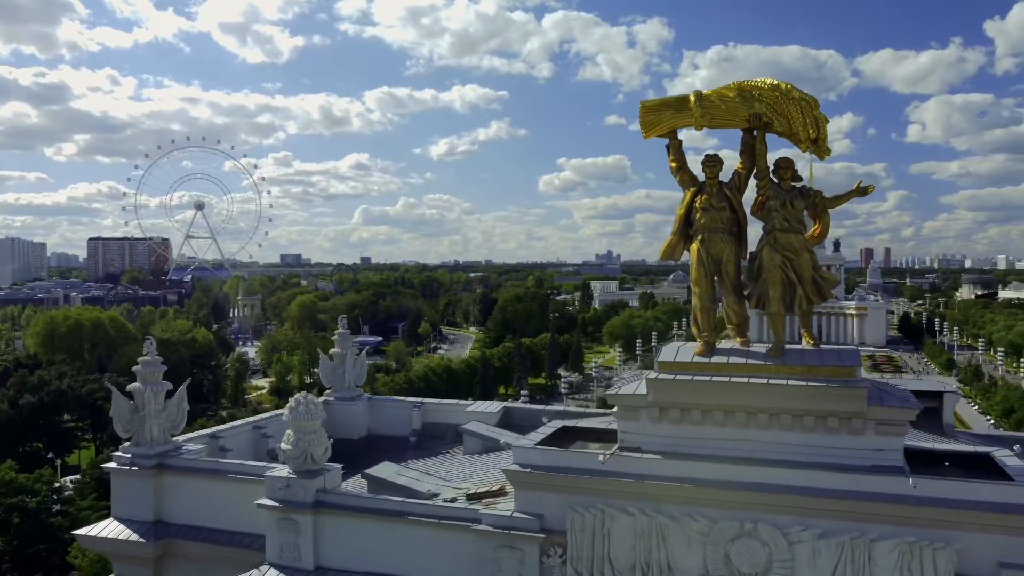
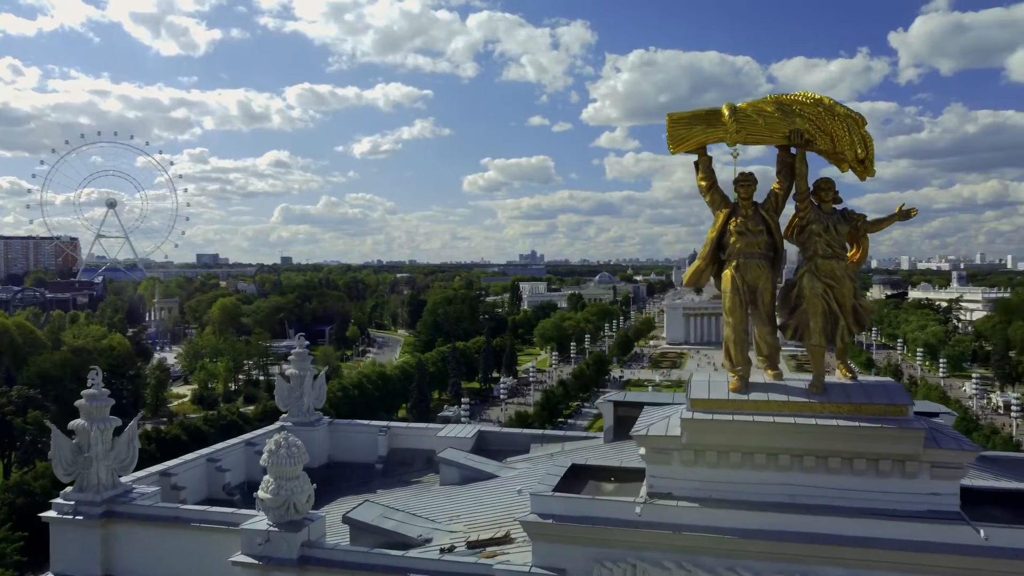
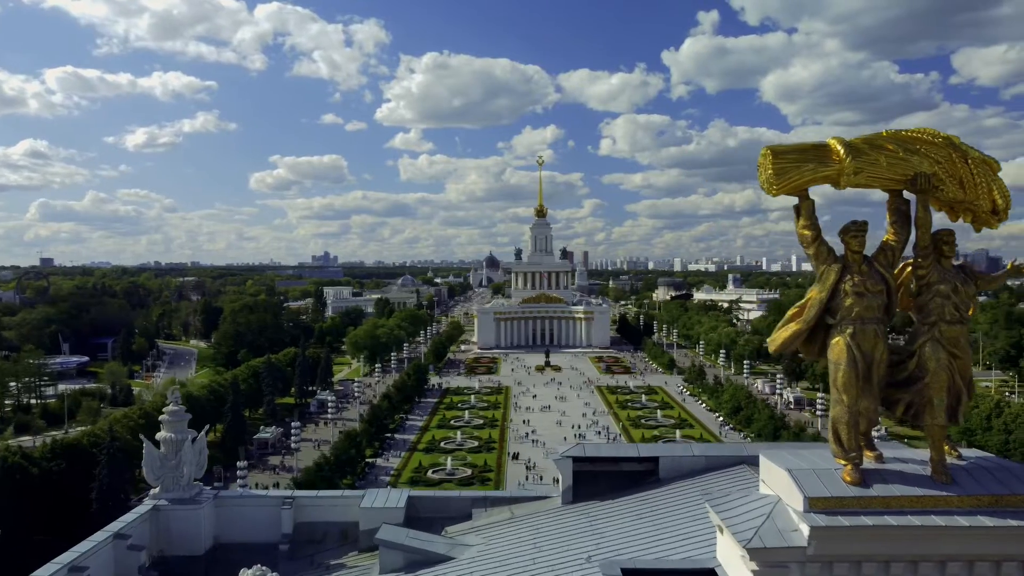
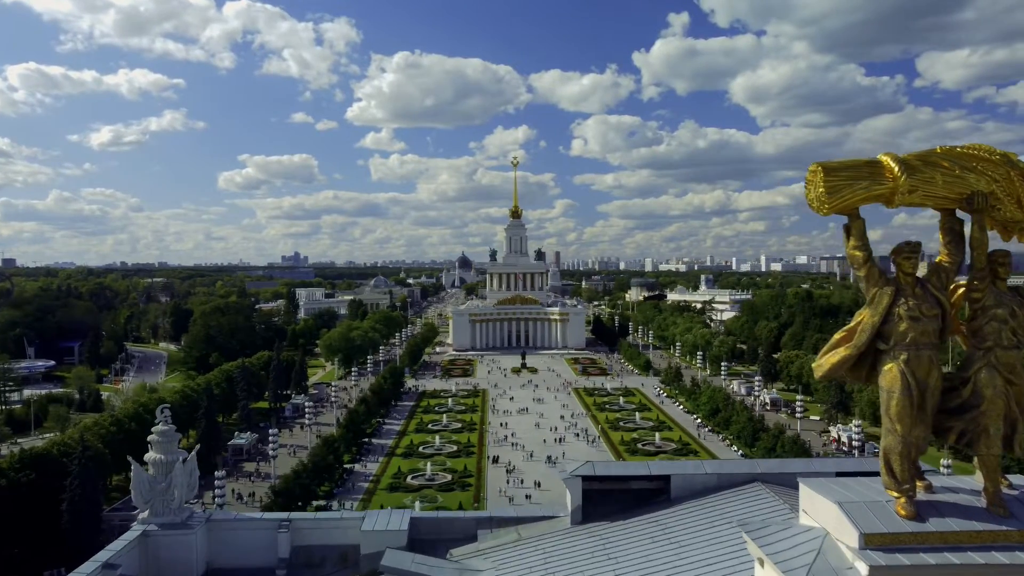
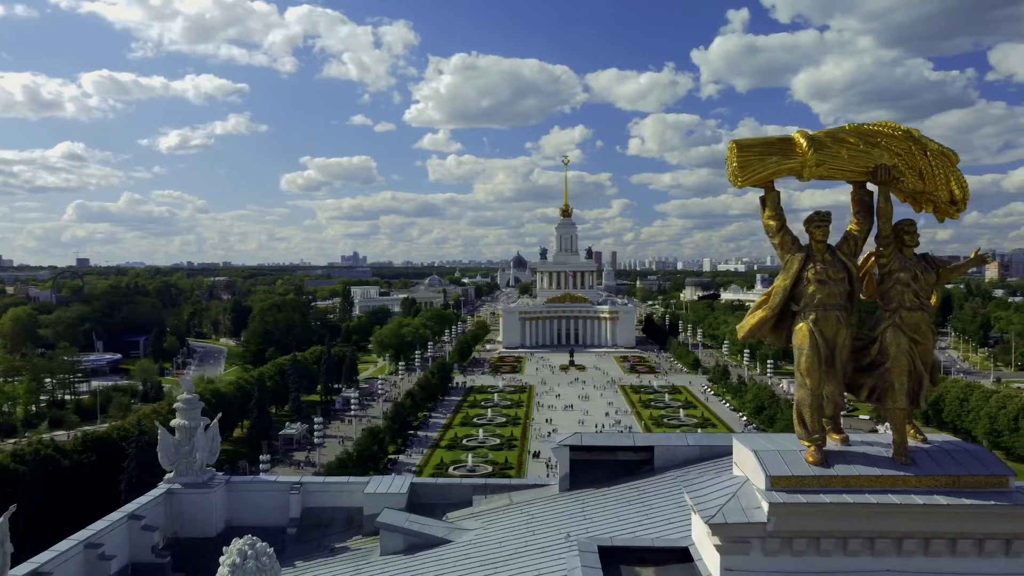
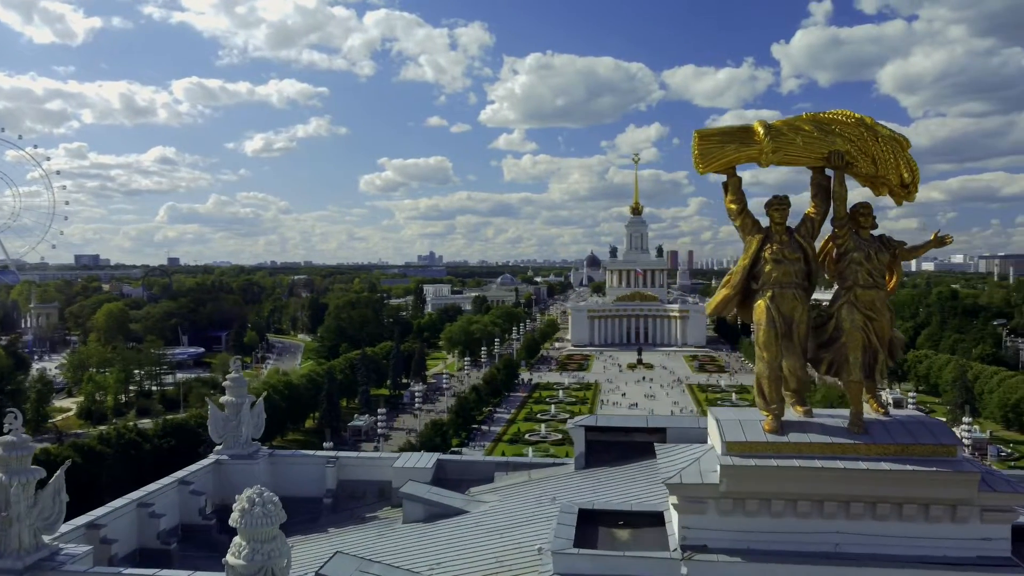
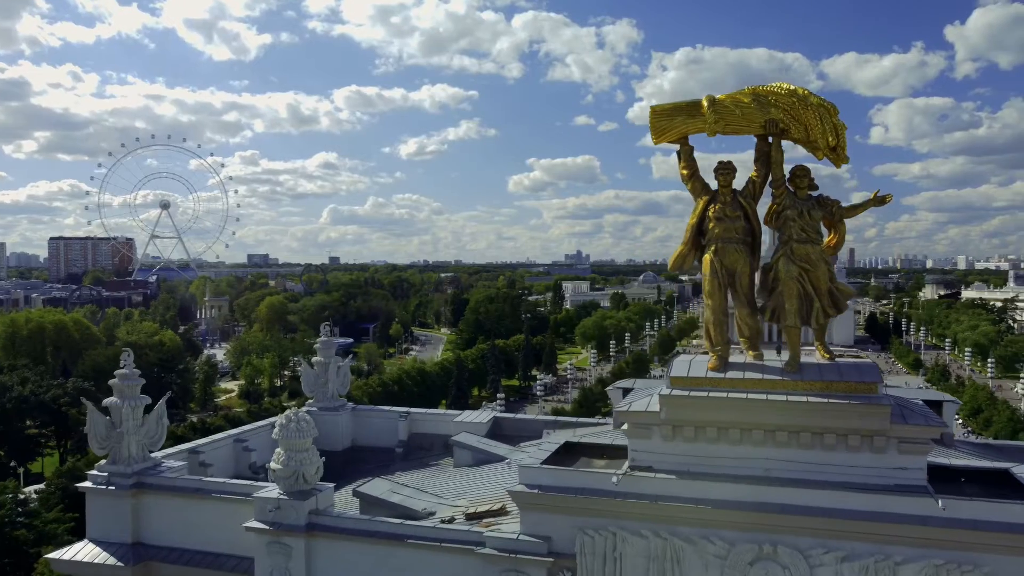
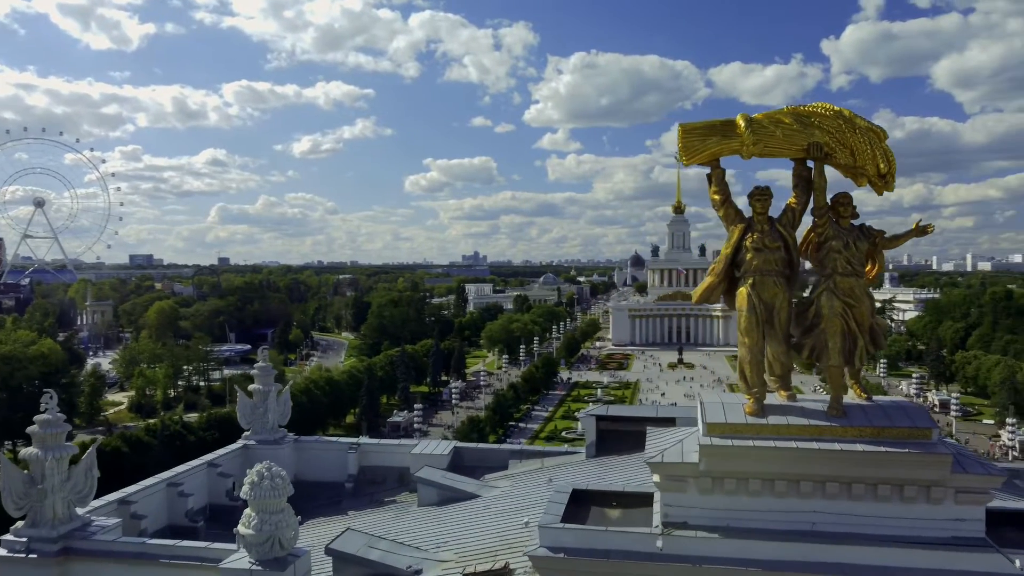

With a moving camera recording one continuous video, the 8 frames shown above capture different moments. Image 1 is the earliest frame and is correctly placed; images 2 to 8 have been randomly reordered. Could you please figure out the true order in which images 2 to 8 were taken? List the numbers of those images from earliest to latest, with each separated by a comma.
7, 2, 8, 6, 5, 3, 4
